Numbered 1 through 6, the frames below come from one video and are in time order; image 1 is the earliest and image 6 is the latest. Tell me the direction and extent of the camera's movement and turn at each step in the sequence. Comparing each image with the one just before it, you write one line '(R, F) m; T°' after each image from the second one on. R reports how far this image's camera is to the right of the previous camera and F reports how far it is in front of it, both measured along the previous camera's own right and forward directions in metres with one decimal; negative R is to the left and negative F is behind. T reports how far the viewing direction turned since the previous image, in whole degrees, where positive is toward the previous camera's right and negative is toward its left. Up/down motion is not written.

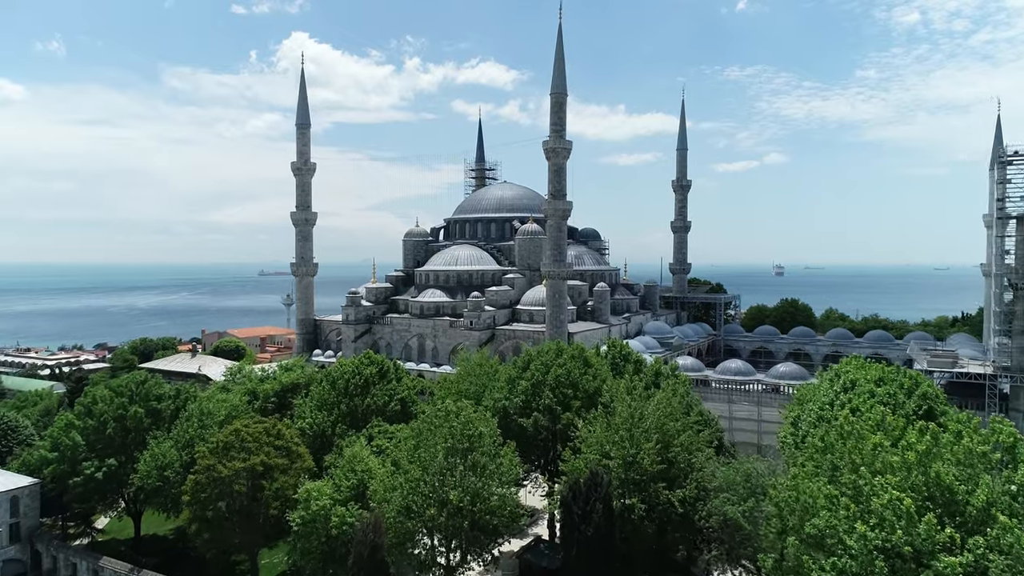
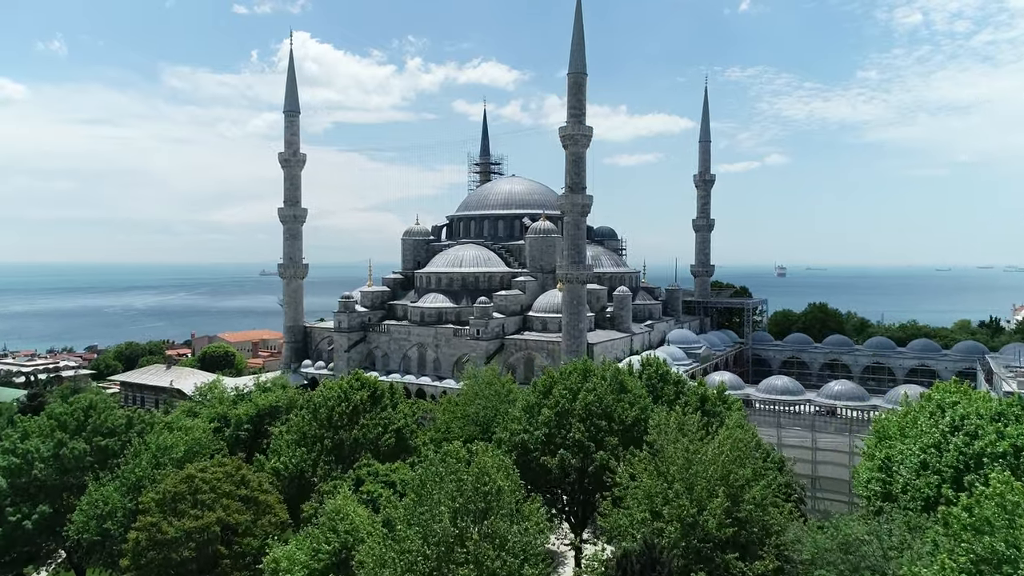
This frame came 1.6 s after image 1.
(-0.4, +4.7) m; 0°
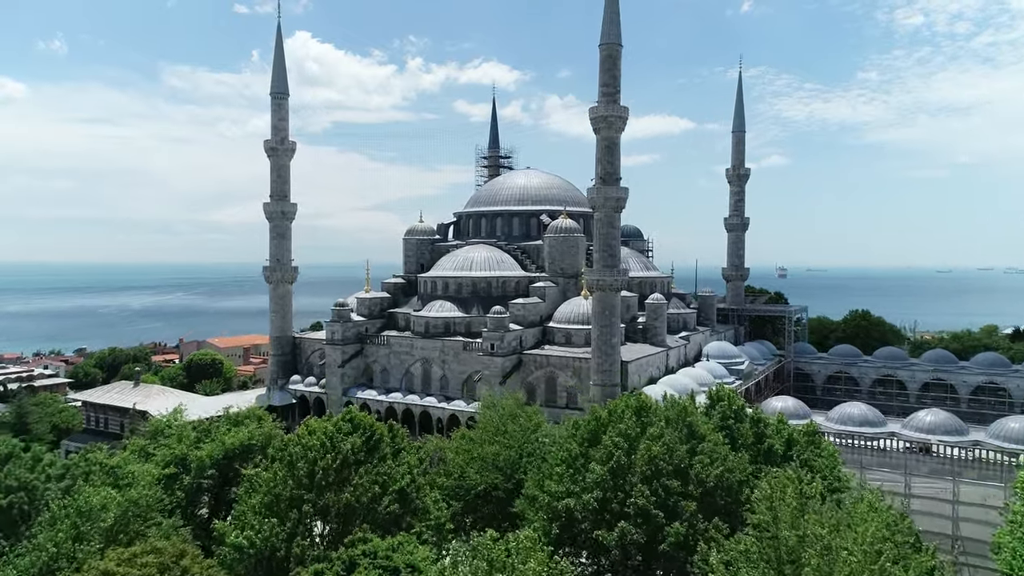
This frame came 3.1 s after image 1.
(-0.6, +5.3) m; 0°
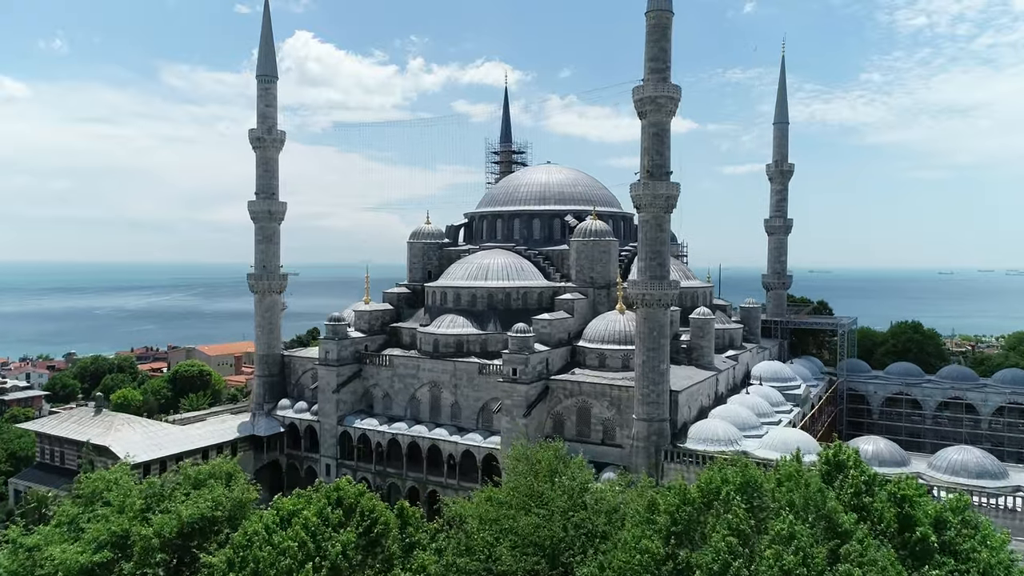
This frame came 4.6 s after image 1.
(-0.7, +5.2) m; 0°
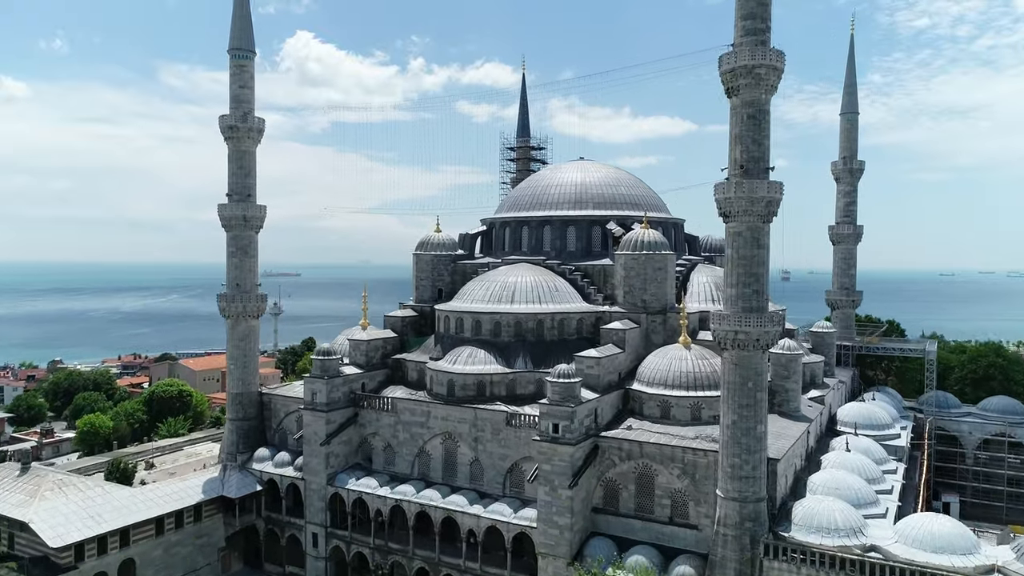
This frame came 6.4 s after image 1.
(-0.9, +6.6) m; 0°
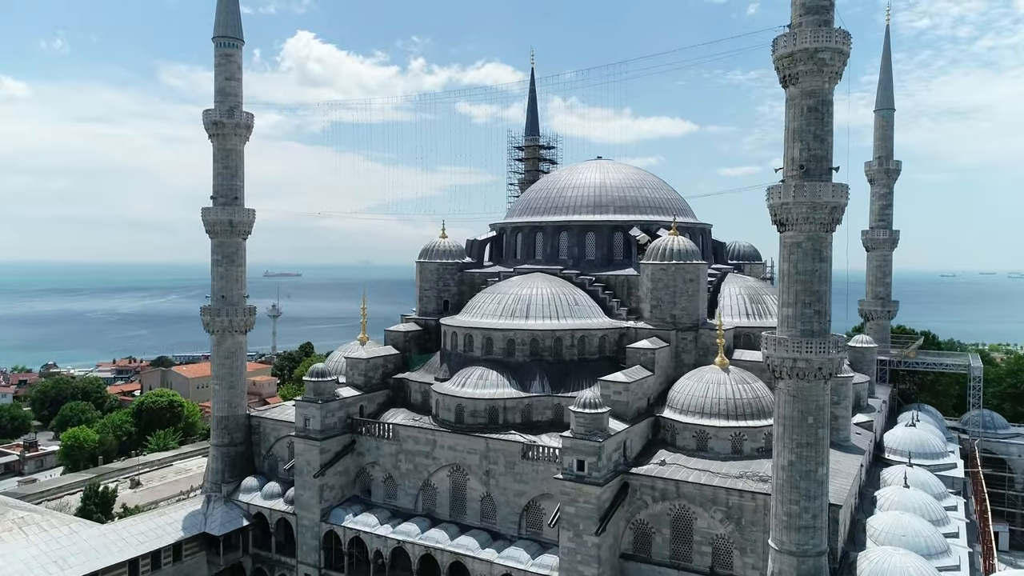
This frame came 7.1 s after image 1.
(-0.3, +2.7) m; 0°
